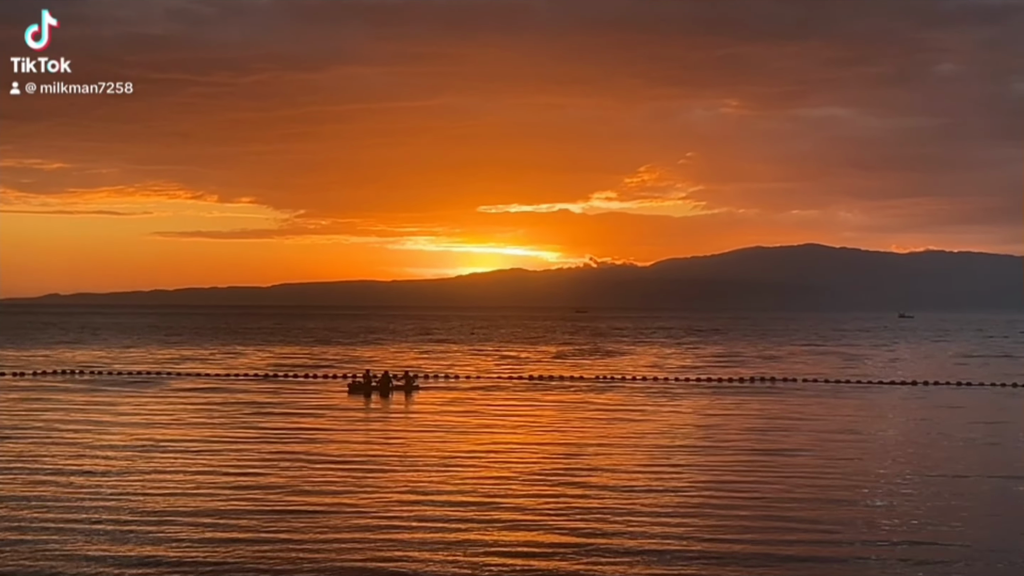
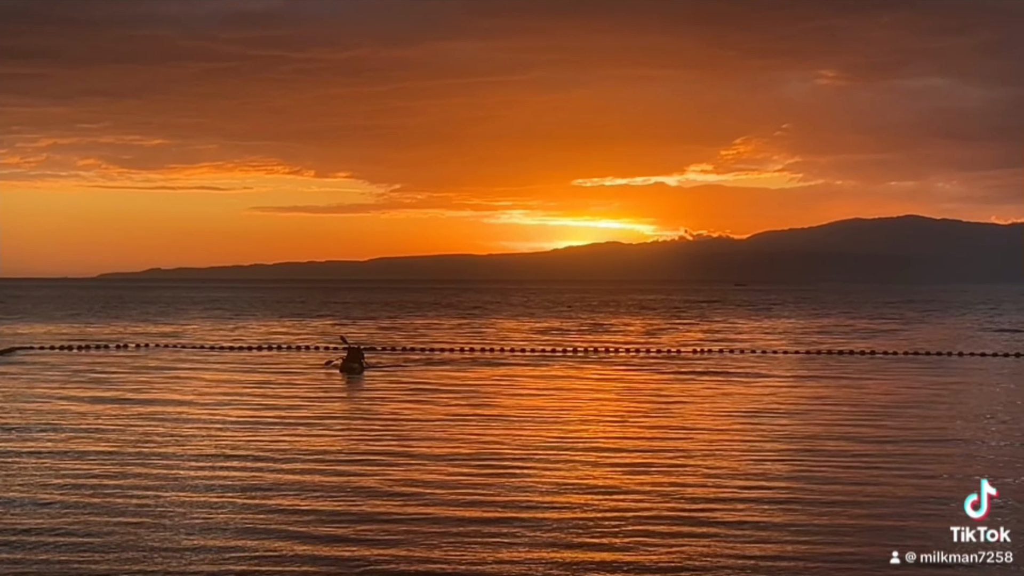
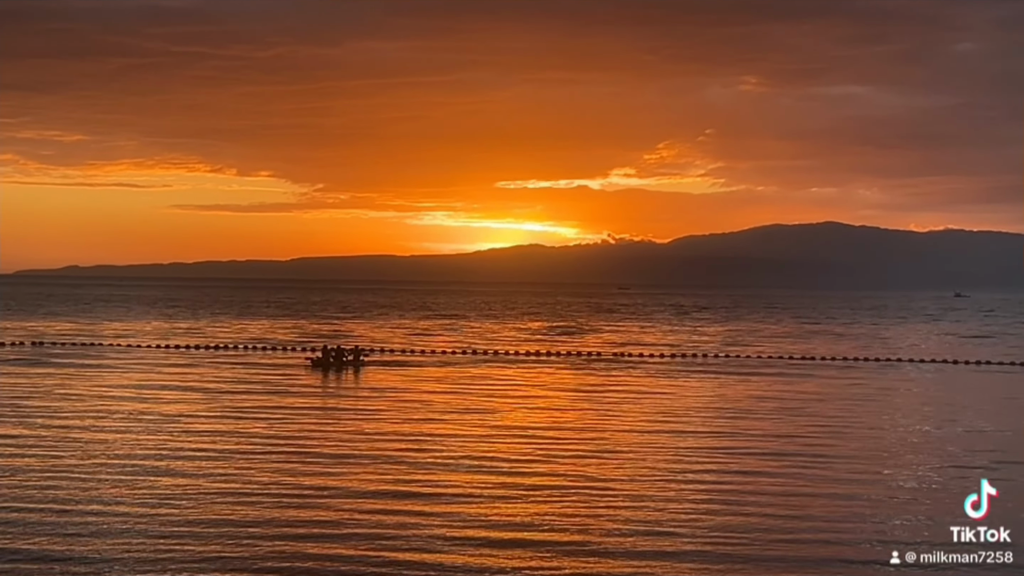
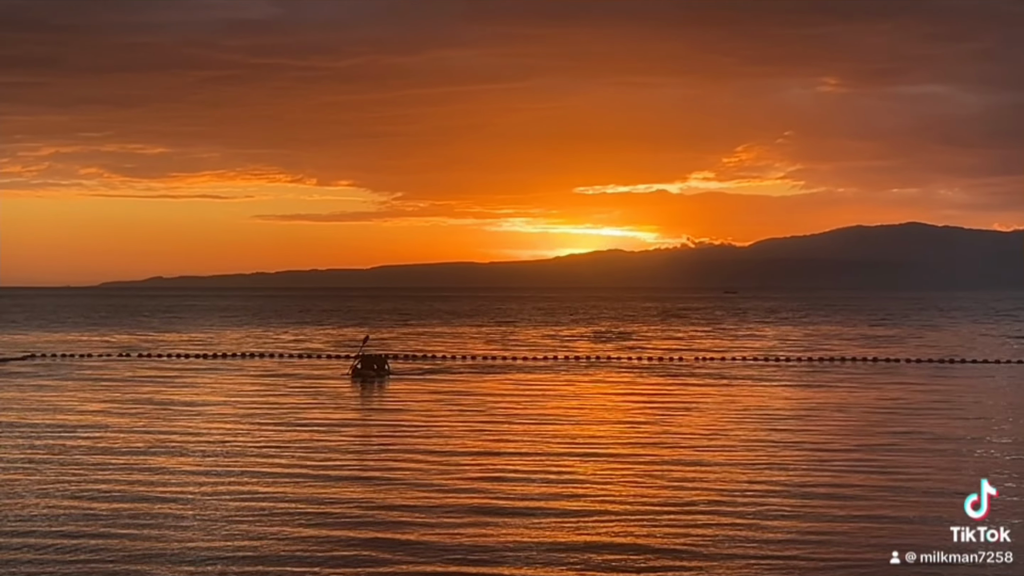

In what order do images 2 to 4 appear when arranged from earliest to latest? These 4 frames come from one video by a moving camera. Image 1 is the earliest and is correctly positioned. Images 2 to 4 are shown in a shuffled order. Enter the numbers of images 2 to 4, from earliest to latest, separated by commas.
3, 4, 2
